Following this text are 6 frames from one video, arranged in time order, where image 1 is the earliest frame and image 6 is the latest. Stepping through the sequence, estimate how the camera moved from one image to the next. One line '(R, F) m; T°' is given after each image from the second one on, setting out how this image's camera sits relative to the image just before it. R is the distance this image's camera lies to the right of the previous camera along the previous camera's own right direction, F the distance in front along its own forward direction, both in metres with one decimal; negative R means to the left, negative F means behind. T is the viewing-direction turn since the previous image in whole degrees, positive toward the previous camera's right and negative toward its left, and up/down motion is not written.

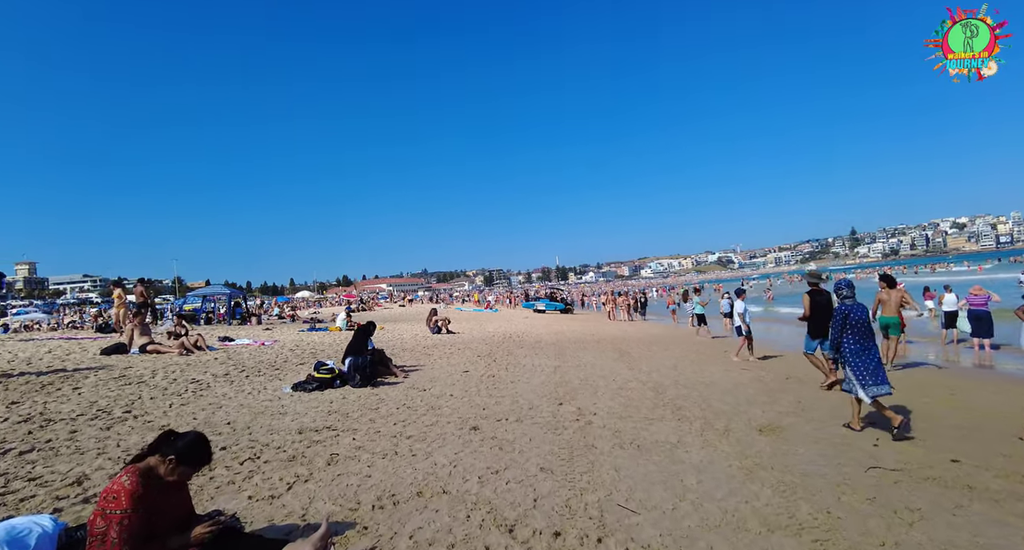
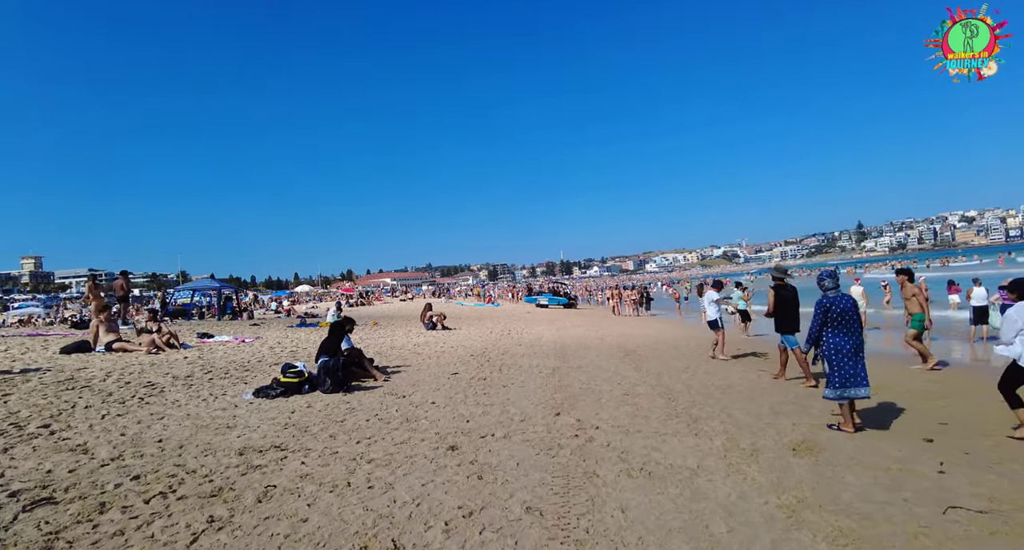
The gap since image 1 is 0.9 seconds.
(+0.2, +1.0) m; 0°
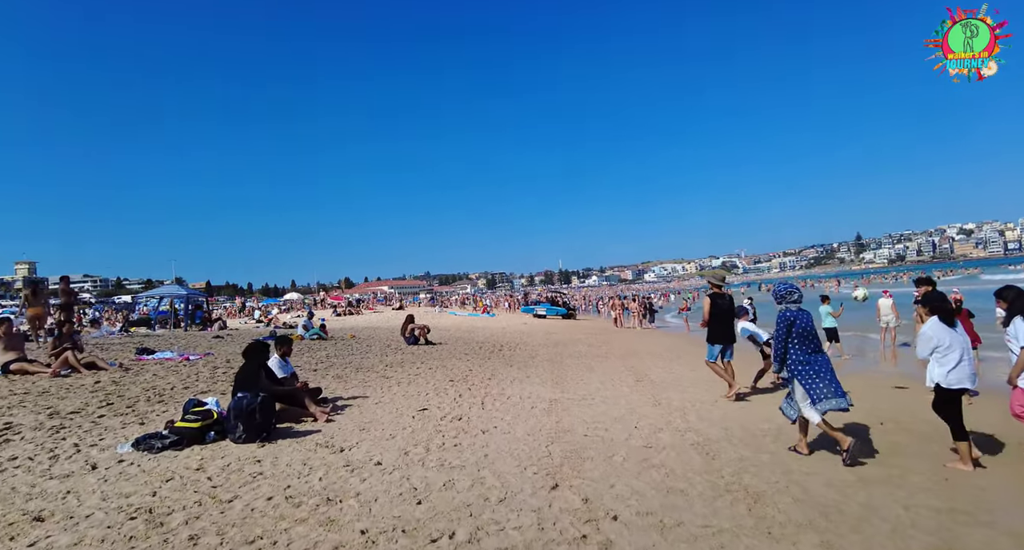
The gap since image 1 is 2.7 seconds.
(+0.2, +1.9) m; 0°
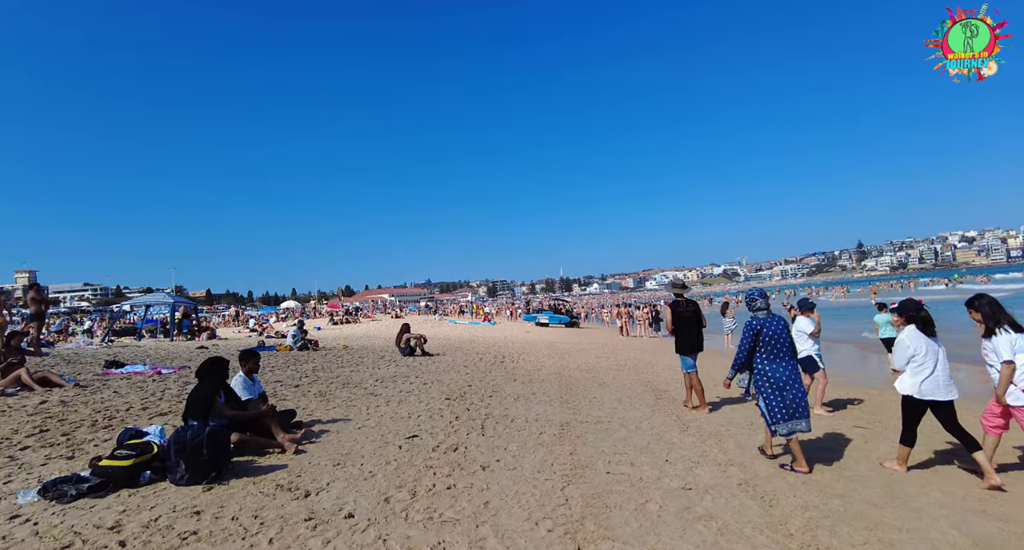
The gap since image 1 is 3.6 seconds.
(-0.1, +1.0) m; 0°
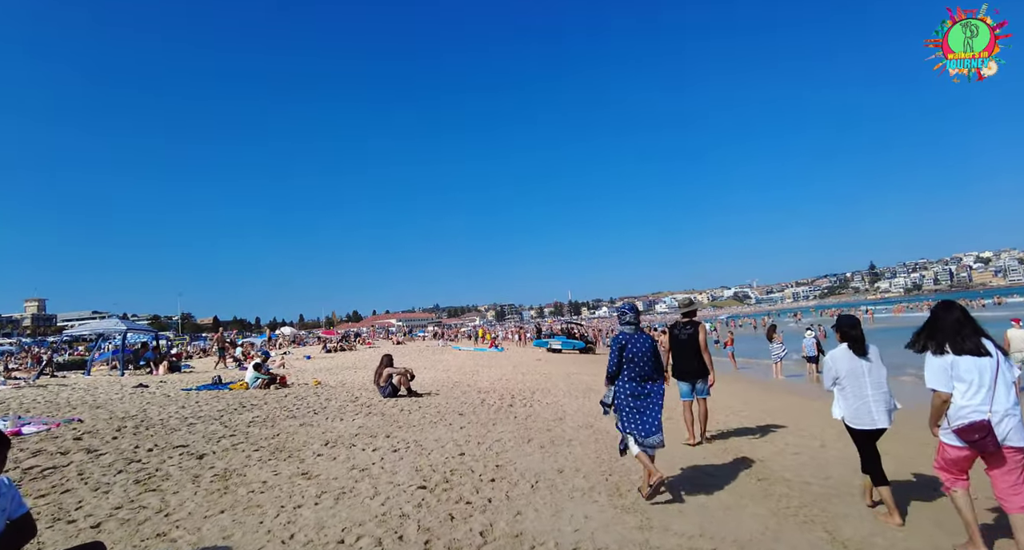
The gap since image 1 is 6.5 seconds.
(-0.1, +3.1) m; -1°
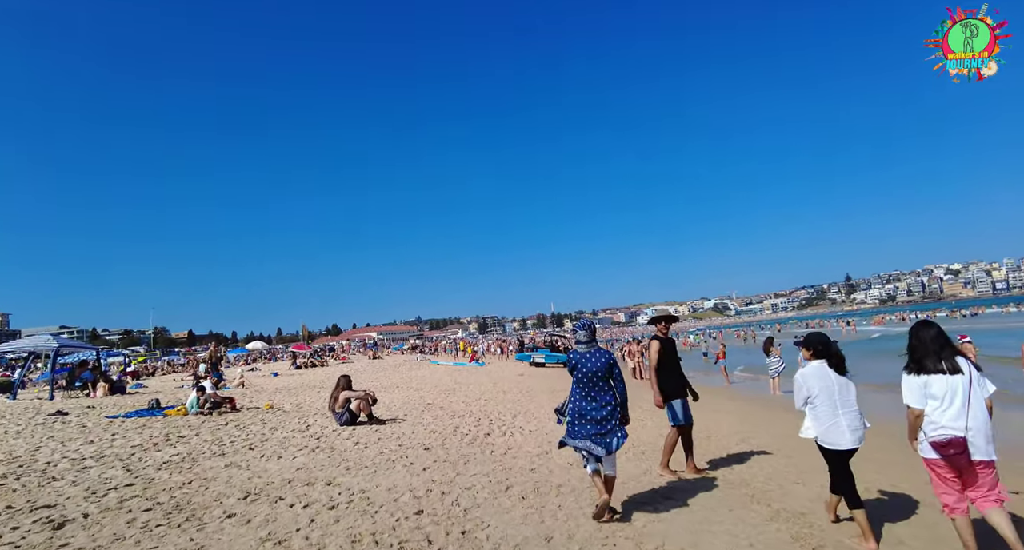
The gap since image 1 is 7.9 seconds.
(+0.1, +1.4) m; +2°
